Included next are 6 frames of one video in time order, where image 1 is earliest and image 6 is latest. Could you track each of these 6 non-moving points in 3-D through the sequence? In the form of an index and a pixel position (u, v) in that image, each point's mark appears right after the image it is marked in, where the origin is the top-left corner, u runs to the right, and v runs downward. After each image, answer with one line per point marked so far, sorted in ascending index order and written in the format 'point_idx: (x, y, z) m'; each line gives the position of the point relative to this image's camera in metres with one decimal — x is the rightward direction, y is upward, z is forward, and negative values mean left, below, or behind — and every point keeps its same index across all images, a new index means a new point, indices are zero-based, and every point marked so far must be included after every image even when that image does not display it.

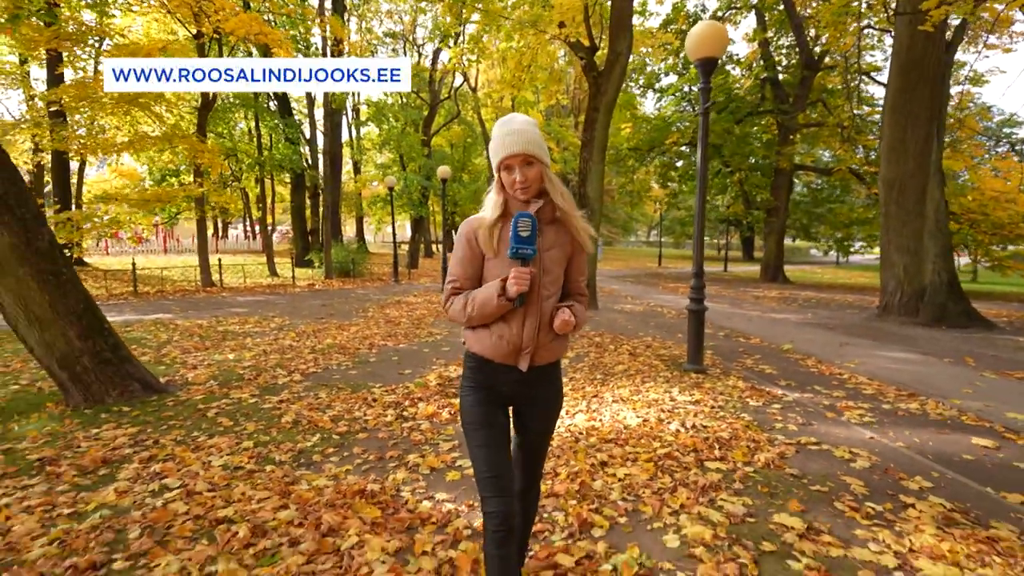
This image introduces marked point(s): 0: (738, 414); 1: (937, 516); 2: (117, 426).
0: (+2.1, -1.2, +4.8) m
1: (+2.5, -1.3, +3.1) m
2: (-3.6, -1.3, +4.9) m
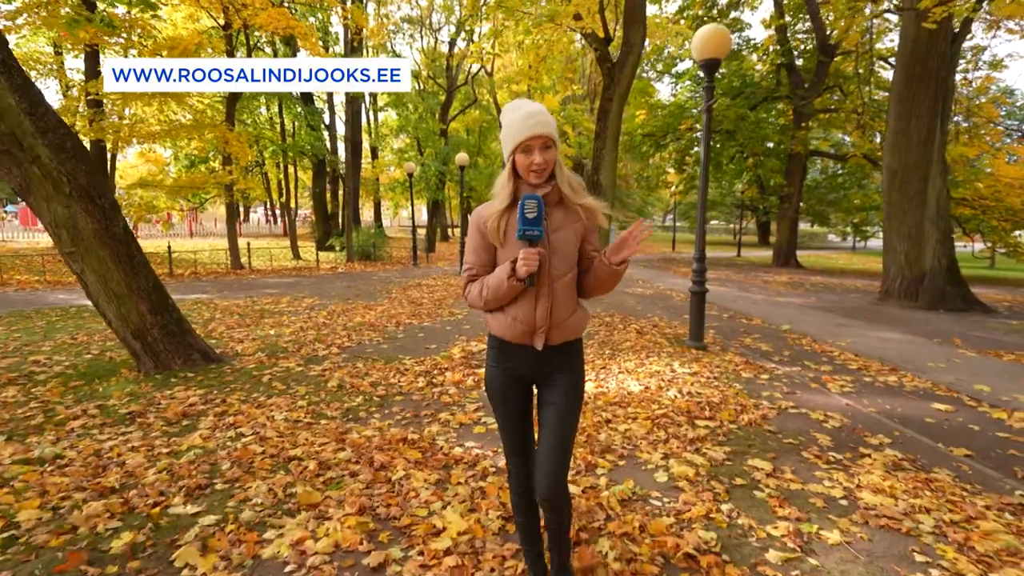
0: (+2.3, -1.0, +5.4) m
1: (+2.6, -1.2, +3.7) m
2: (-3.5, -1.1, +5.6) m
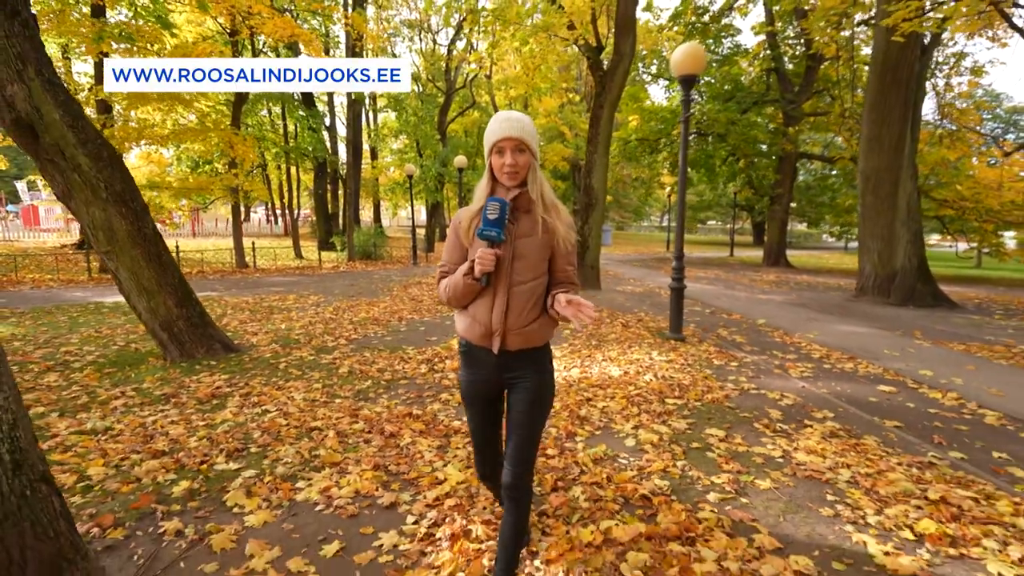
0: (+2.2, -0.9, +6.0) m
1: (+2.6, -1.2, +4.3) m
2: (-3.5, -1.0, +6.2) m
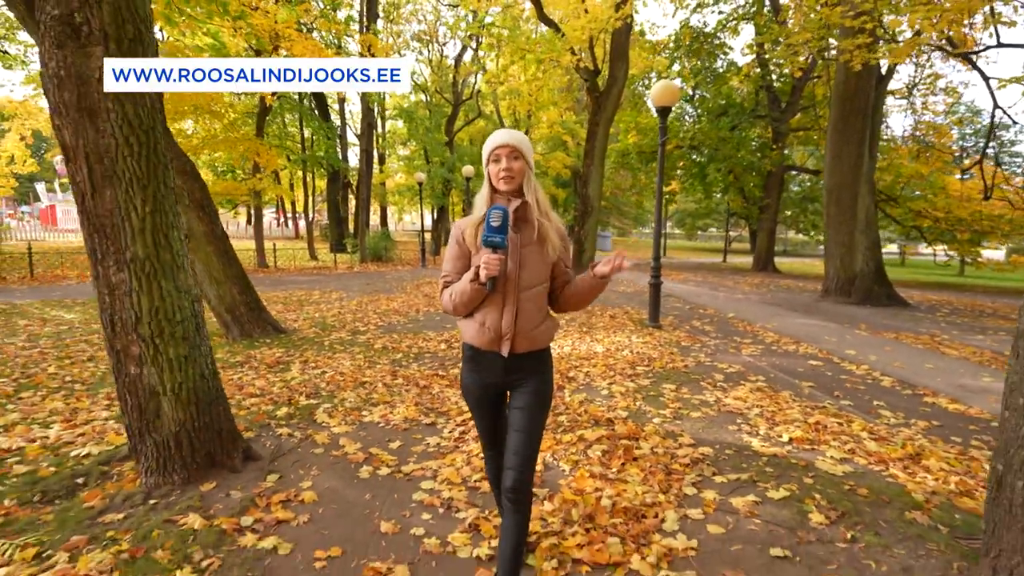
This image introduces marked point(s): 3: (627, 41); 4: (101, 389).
0: (+2.2, -0.8, +7.4) m
1: (+2.6, -1.1, +5.7) m
2: (-3.5, -0.9, +7.6) m
3: (+3.1, +6.7, +14.2) m
4: (-4.5, -1.1, +5.8) m
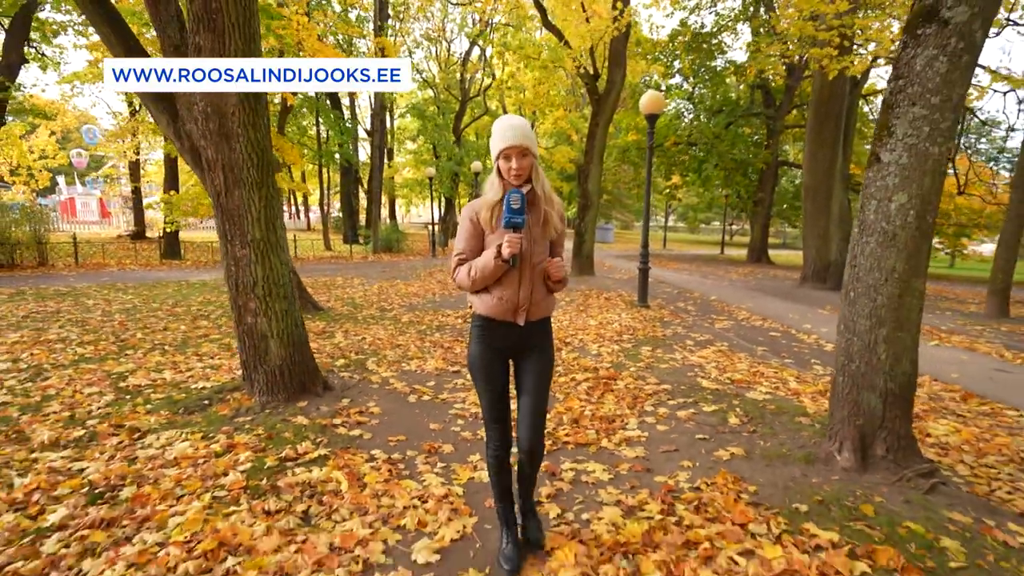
0: (+2.3, -0.6, +8.7) m
1: (+2.7, -0.8, +7.0) m
2: (-3.4, -0.6, +9.0) m
3: (+3.3, +7.1, +15.4) m
4: (-4.4, -0.8, +7.2) m
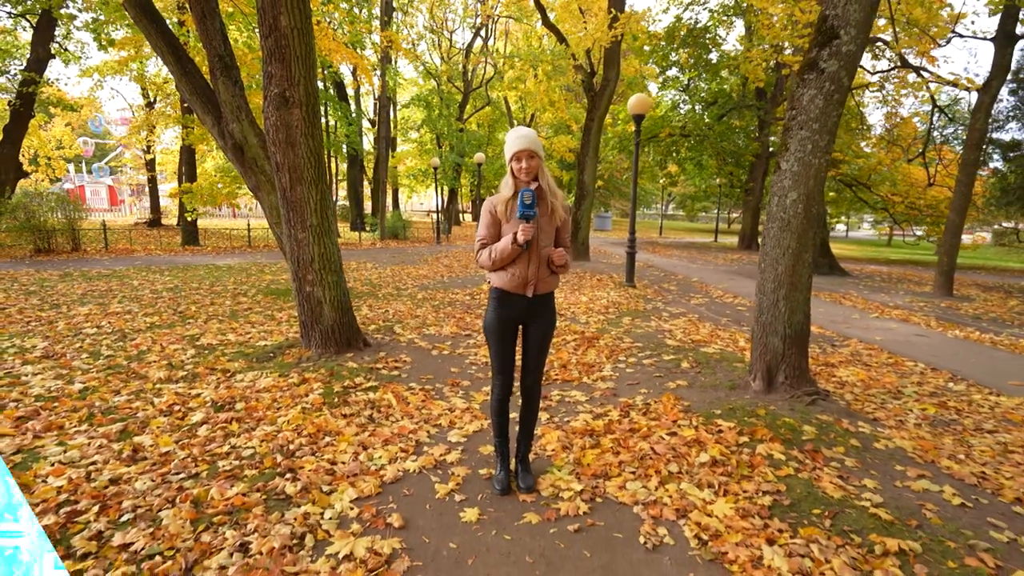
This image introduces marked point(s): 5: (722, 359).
0: (+2.4, -0.2, +10.0) m
1: (+2.7, -0.5, +8.3) m
2: (-3.3, -0.2, +10.2) m
3: (+3.3, +7.6, +16.5) m
4: (-4.4, -0.5, +8.4) m
5: (+2.3, -0.8, +5.7) m
